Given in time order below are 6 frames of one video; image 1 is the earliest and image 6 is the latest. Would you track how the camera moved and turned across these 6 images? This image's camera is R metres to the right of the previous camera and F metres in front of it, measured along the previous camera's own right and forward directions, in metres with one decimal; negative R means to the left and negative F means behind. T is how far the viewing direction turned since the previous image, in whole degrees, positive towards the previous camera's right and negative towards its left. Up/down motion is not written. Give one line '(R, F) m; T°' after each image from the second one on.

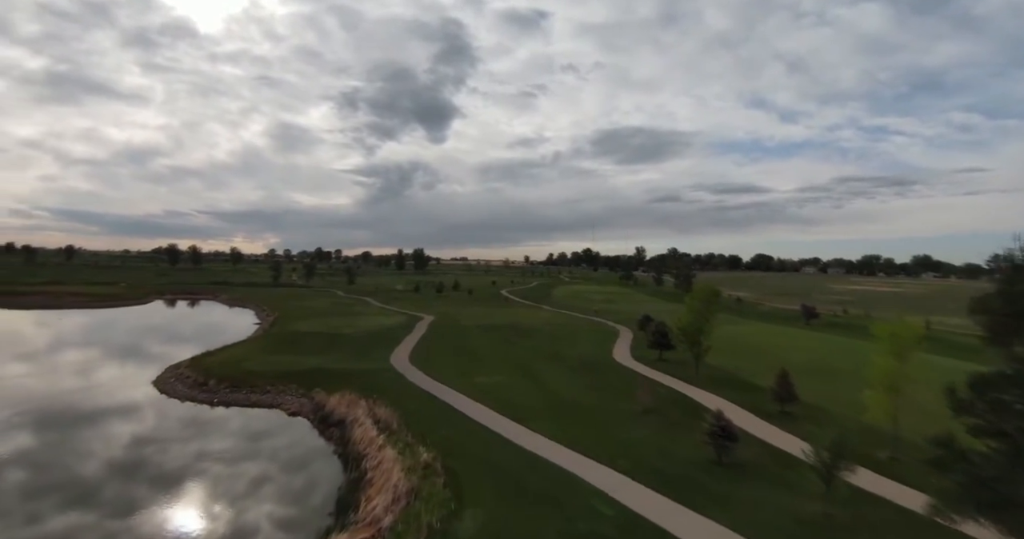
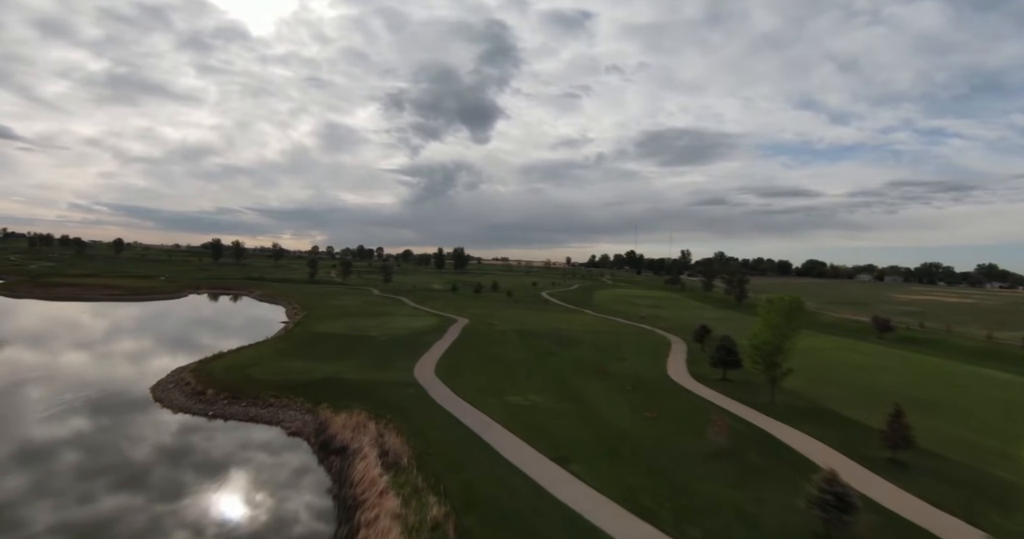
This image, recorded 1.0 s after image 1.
(-0.1, +5.0) m; -4°
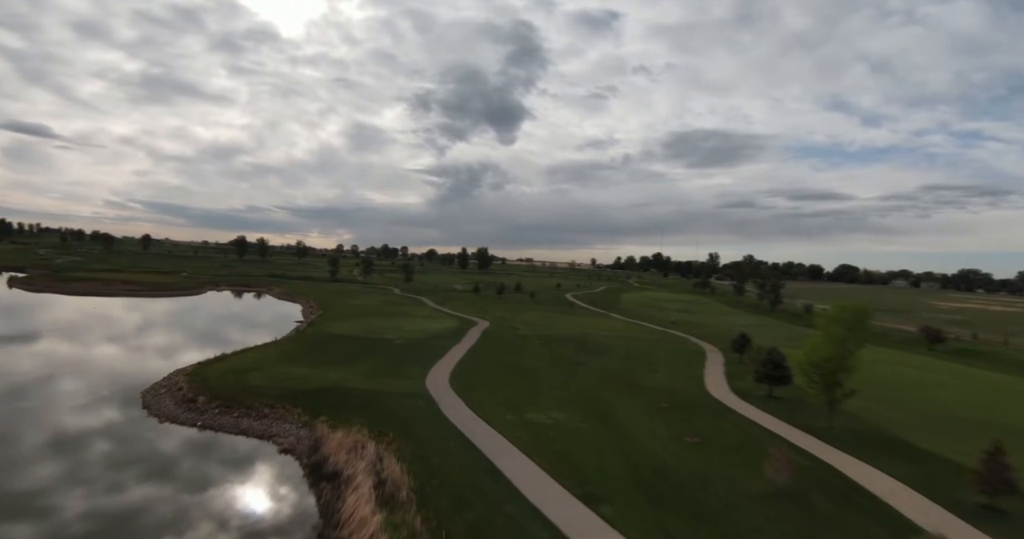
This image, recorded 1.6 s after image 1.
(+0.1, +3.2) m; -3°
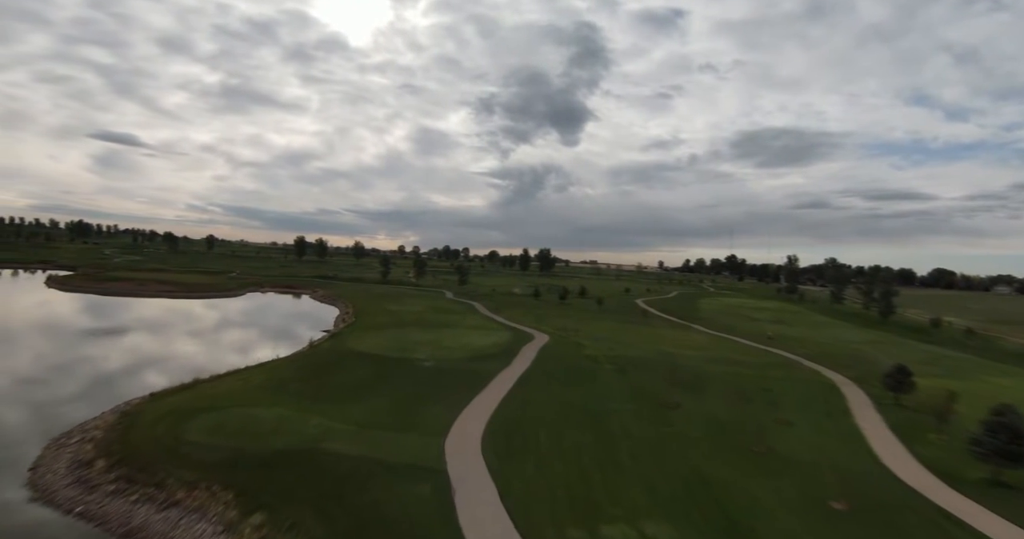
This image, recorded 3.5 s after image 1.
(-0.1, +10.6) m; -7°
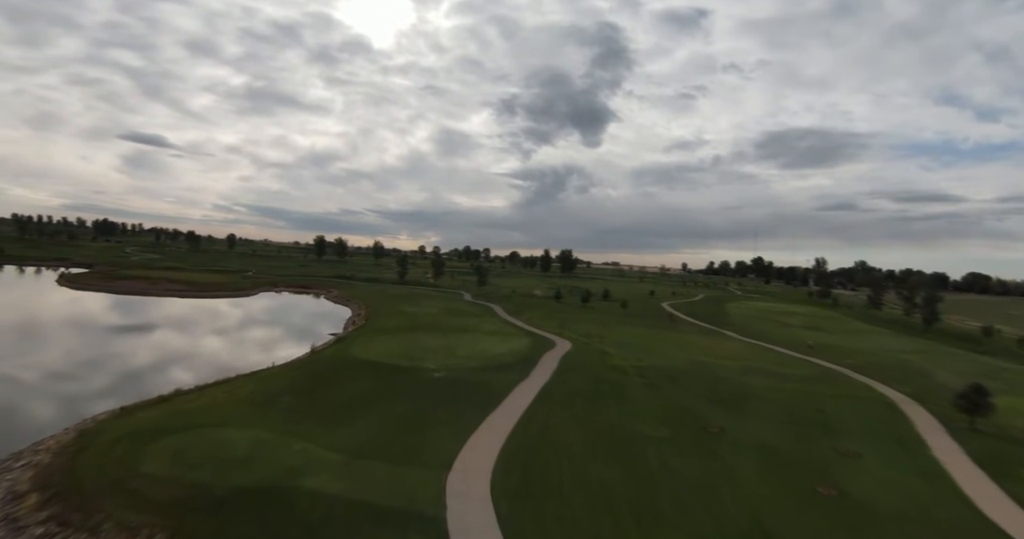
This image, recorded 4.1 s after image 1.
(+0.1, +3.3) m; -2°
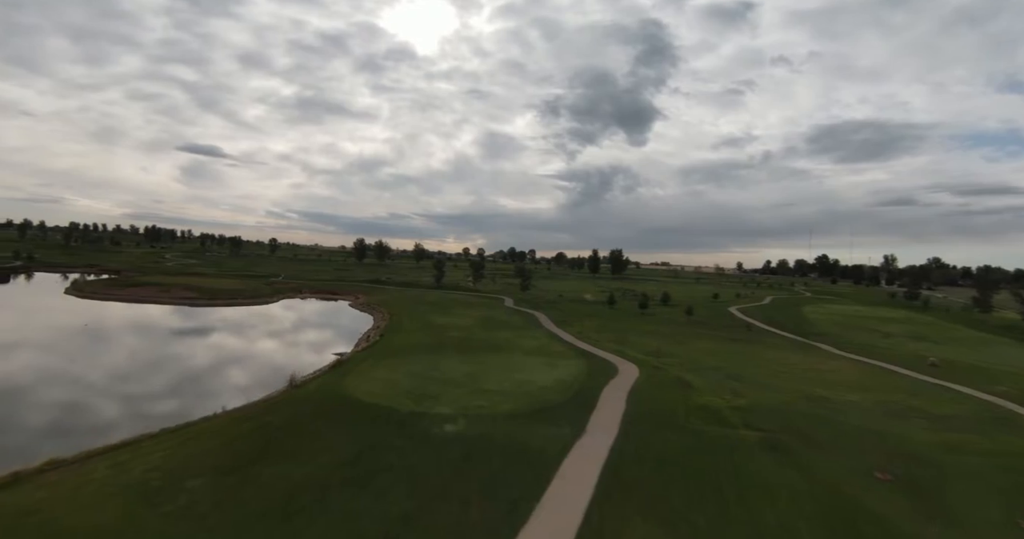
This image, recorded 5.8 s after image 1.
(-0.1, +9.4) m; -5°
